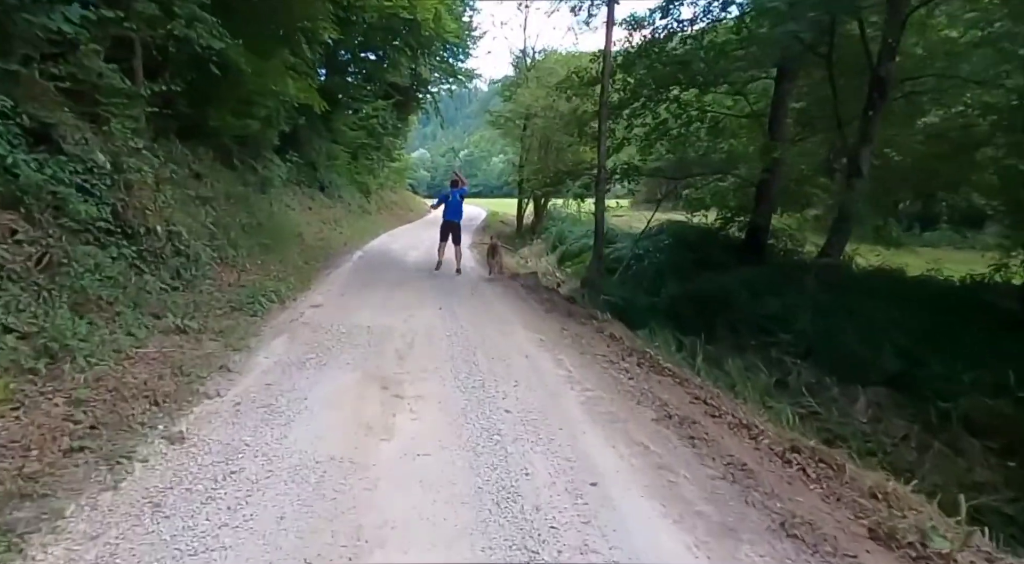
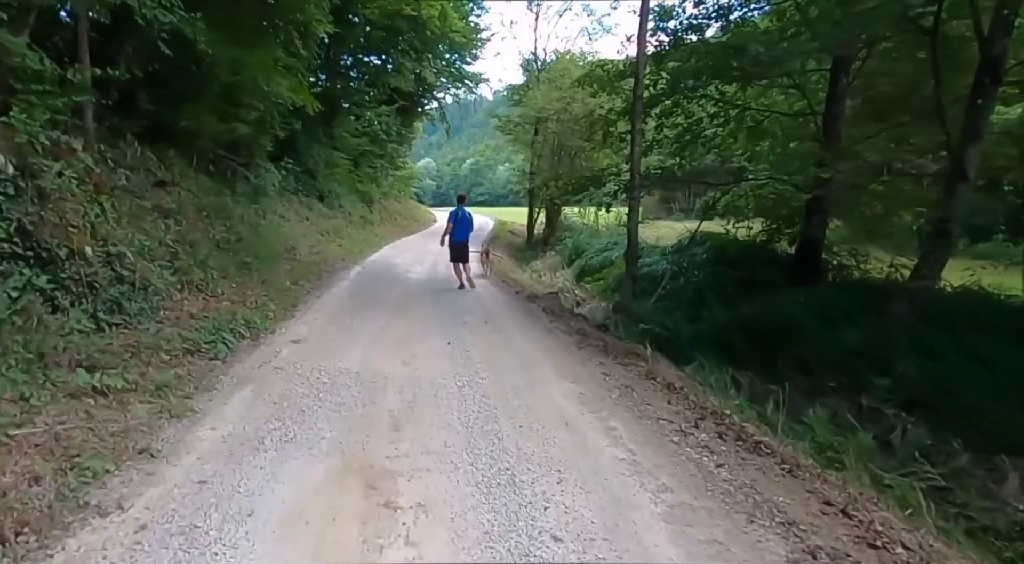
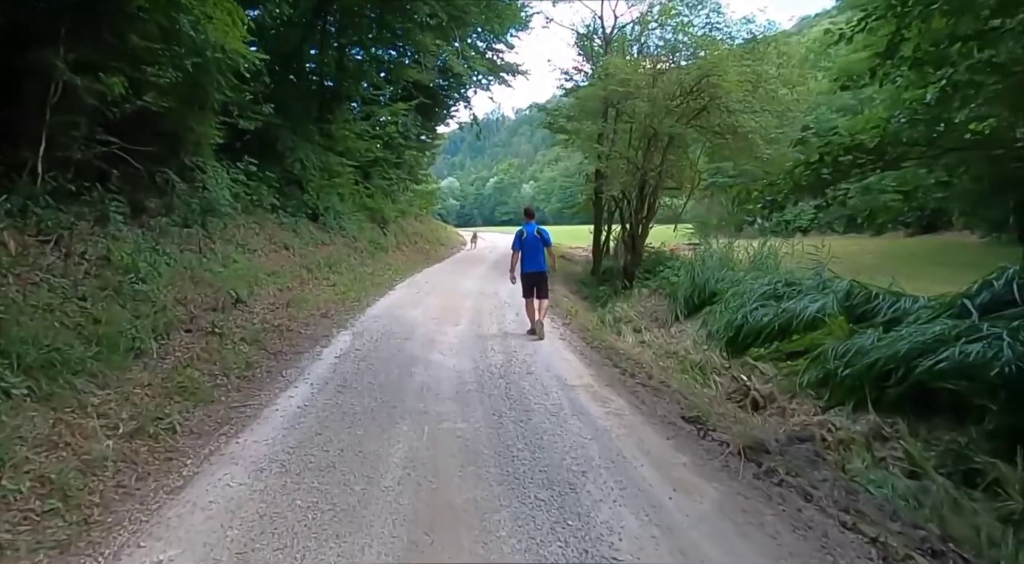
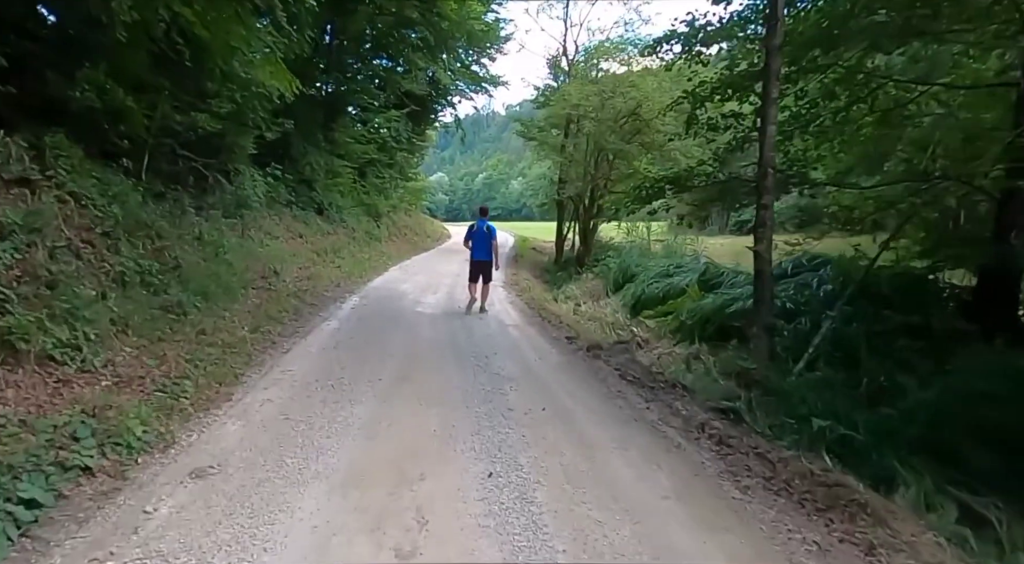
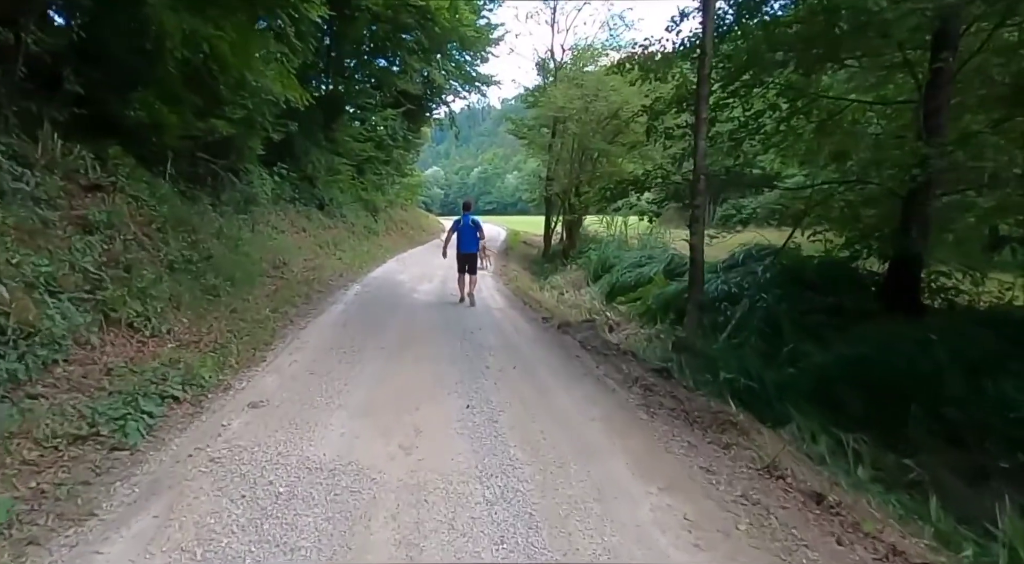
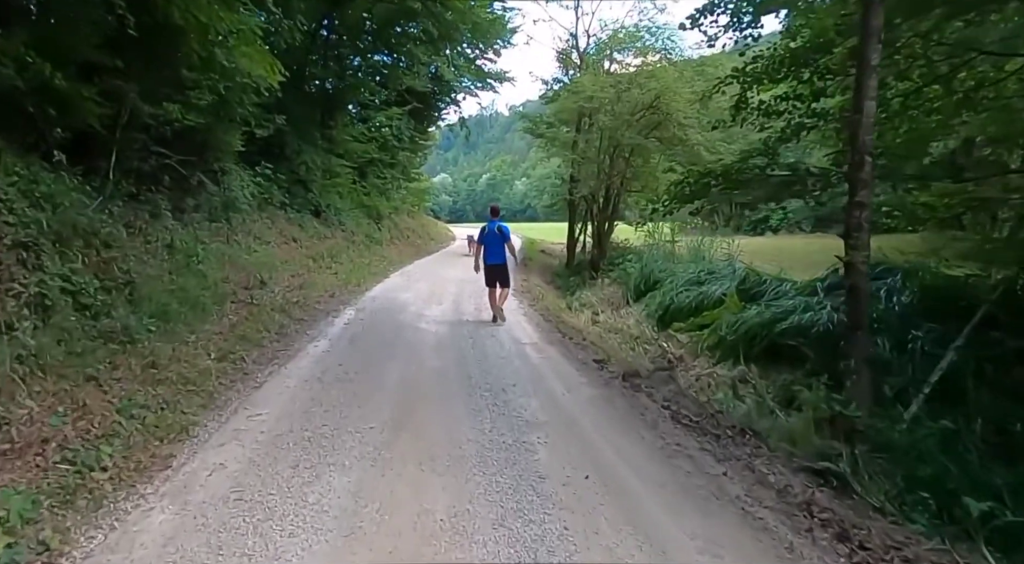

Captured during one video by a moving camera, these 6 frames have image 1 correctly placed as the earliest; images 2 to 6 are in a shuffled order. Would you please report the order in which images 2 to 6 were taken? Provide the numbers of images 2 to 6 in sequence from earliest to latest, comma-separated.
2, 5, 4, 6, 3
